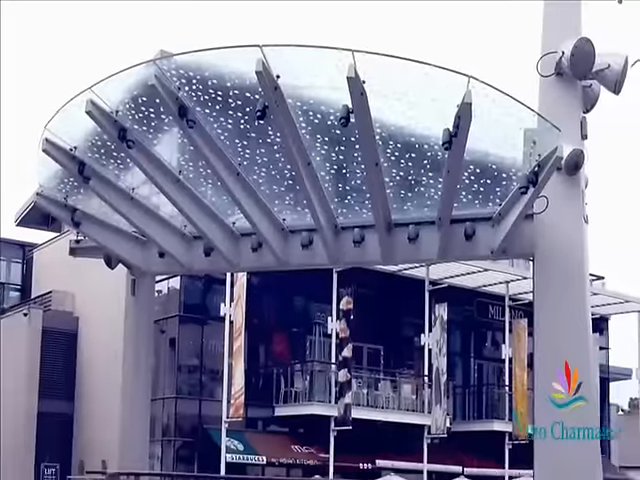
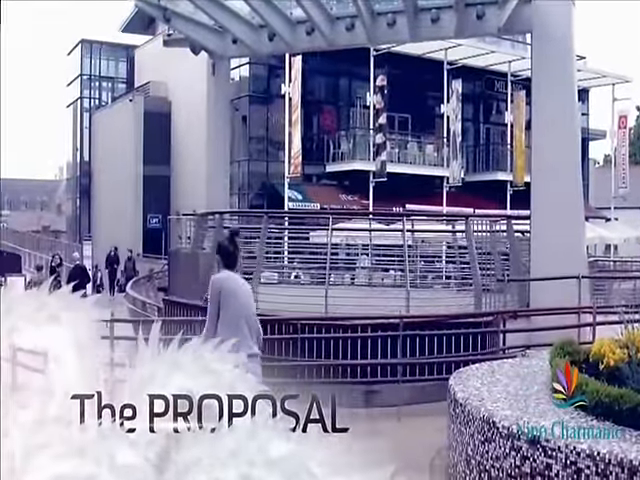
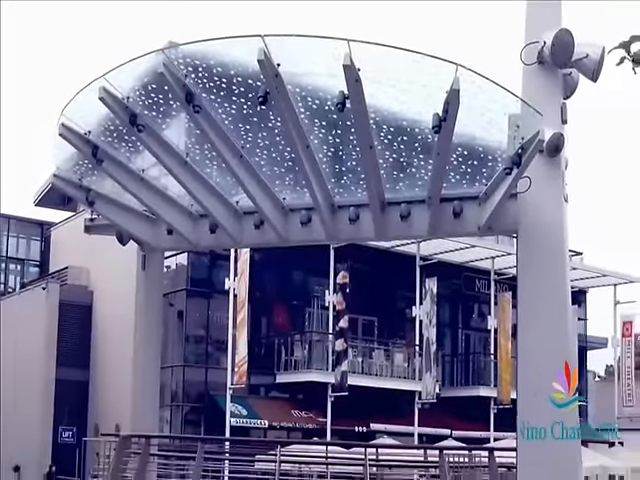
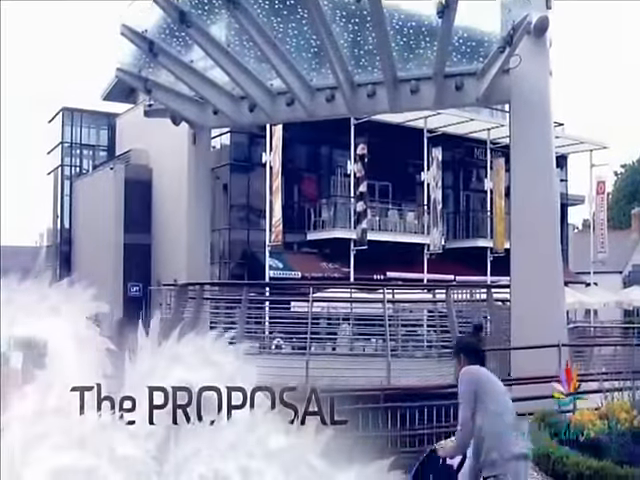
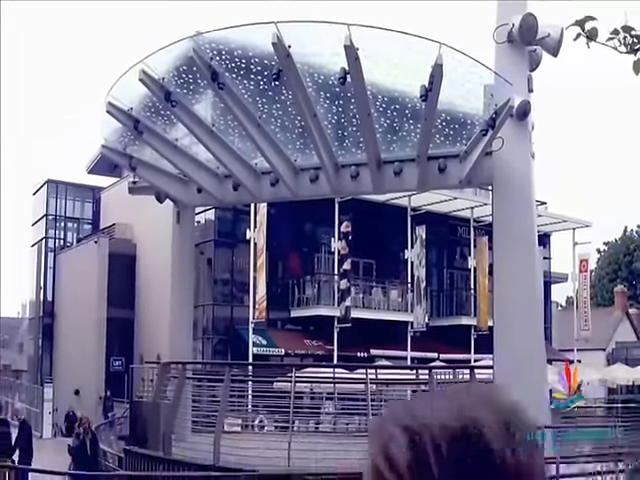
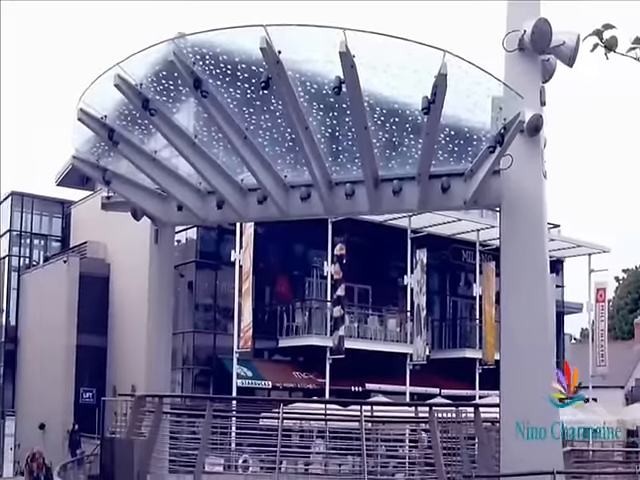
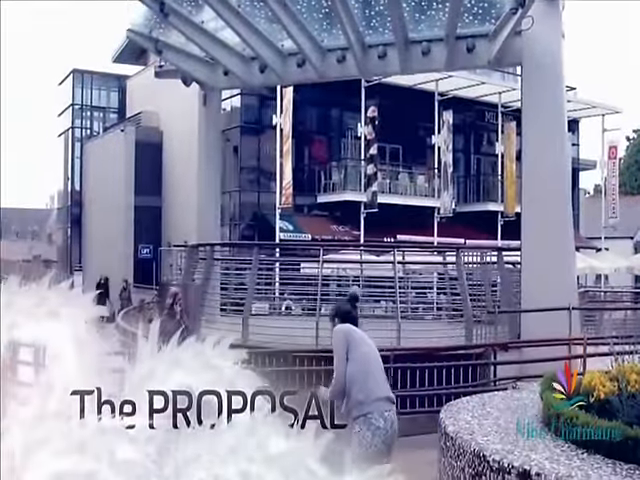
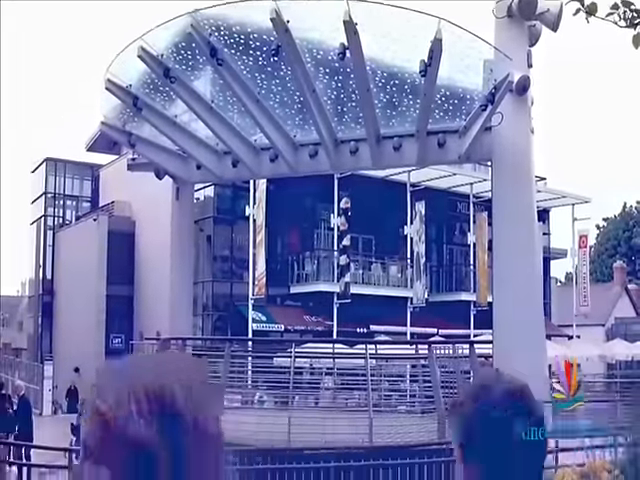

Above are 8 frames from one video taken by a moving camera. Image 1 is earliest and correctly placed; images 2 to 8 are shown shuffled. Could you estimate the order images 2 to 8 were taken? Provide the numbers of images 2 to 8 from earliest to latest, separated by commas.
3, 6, 5, 8, 4, 7, 2
